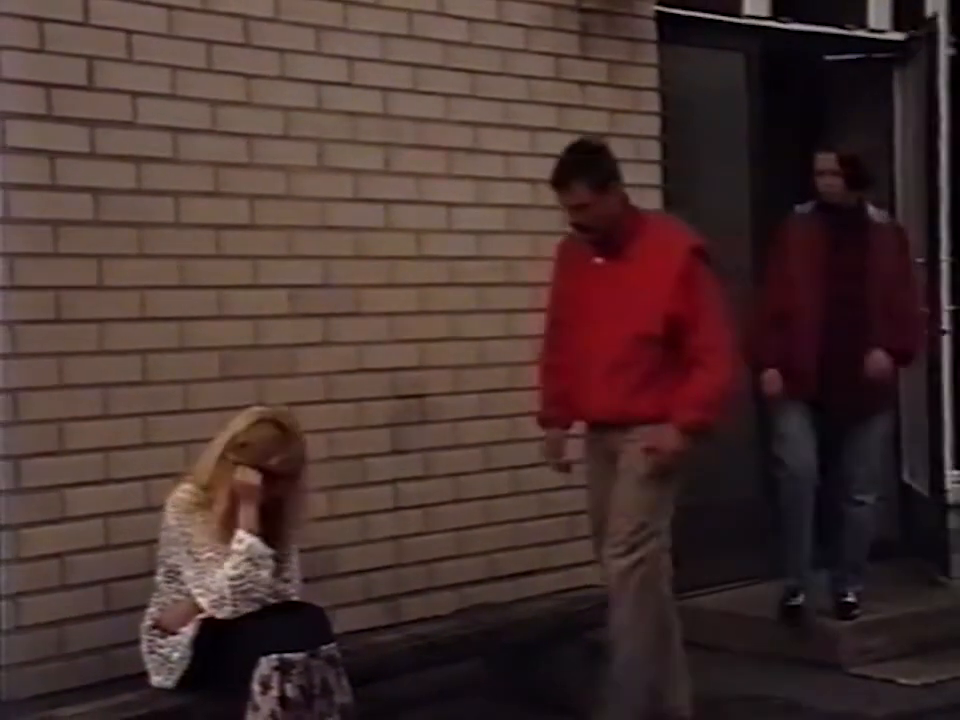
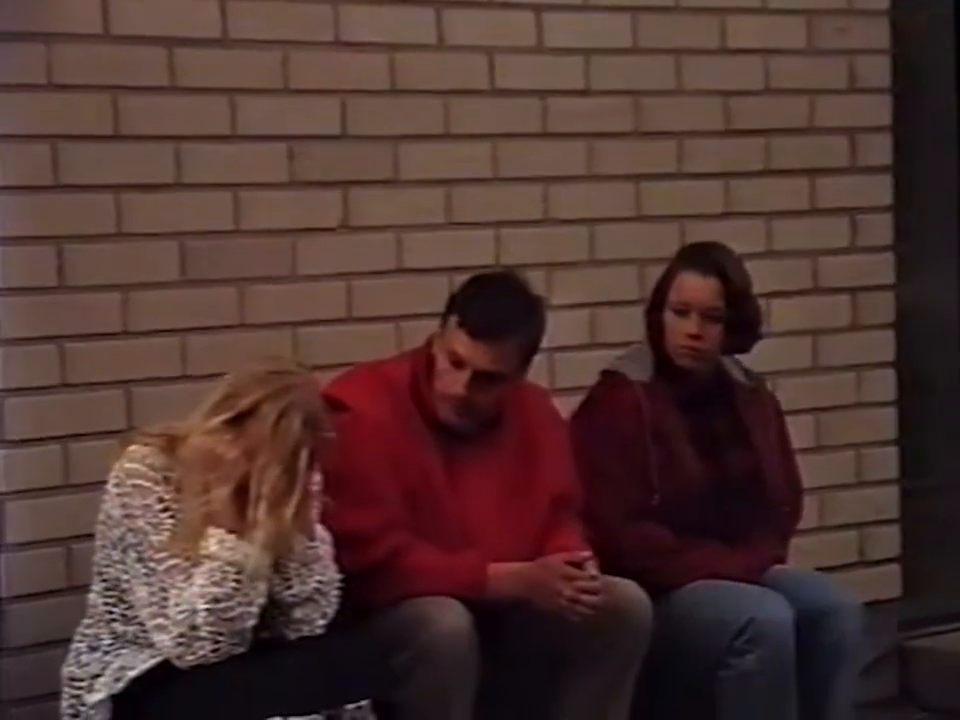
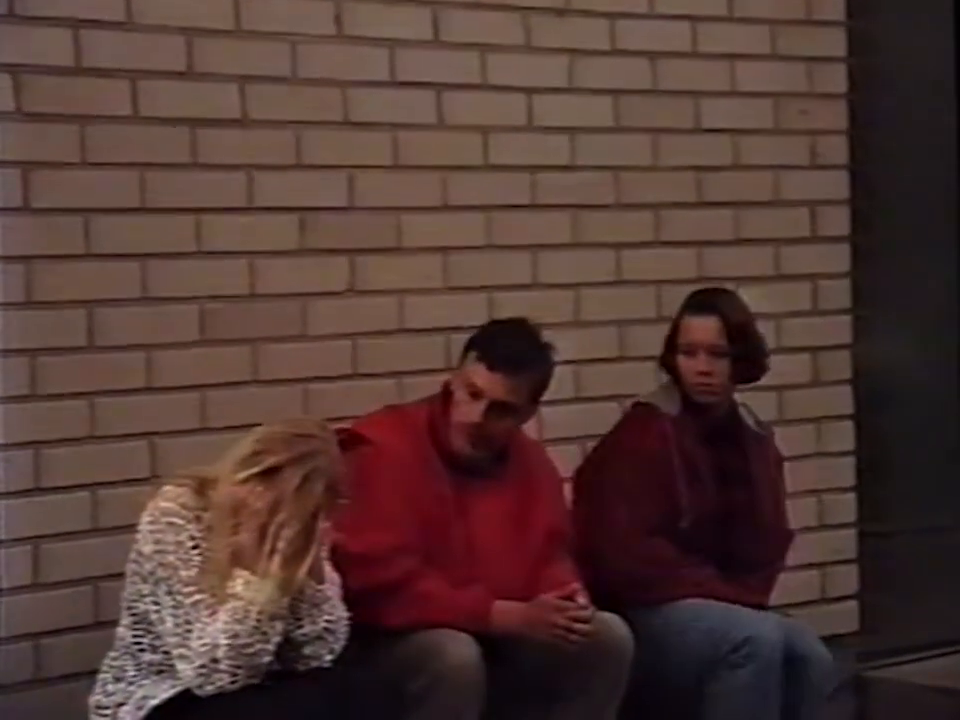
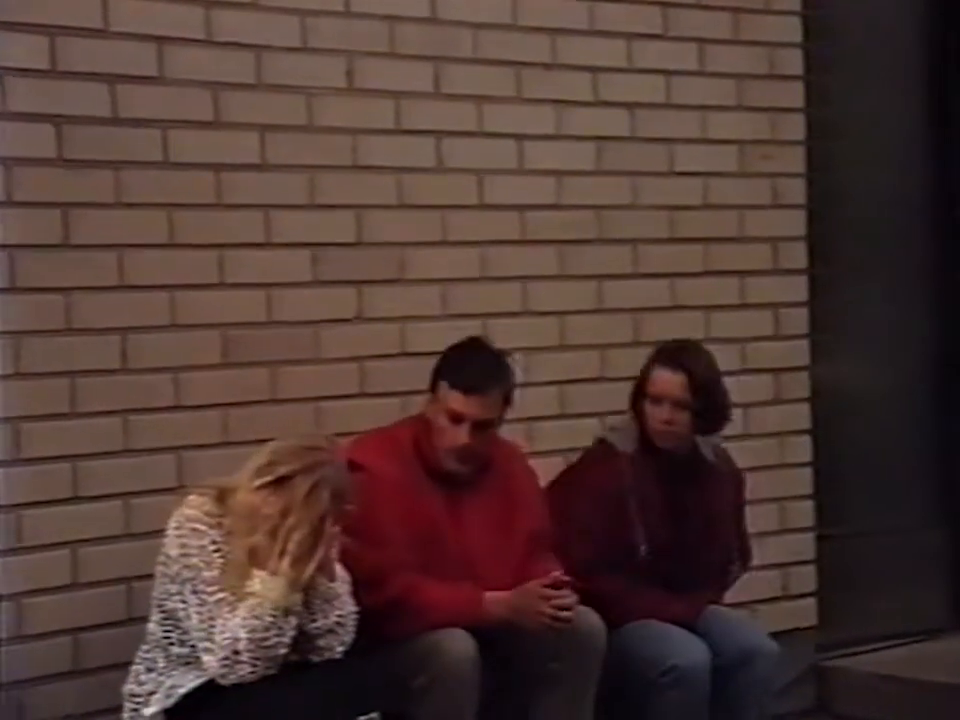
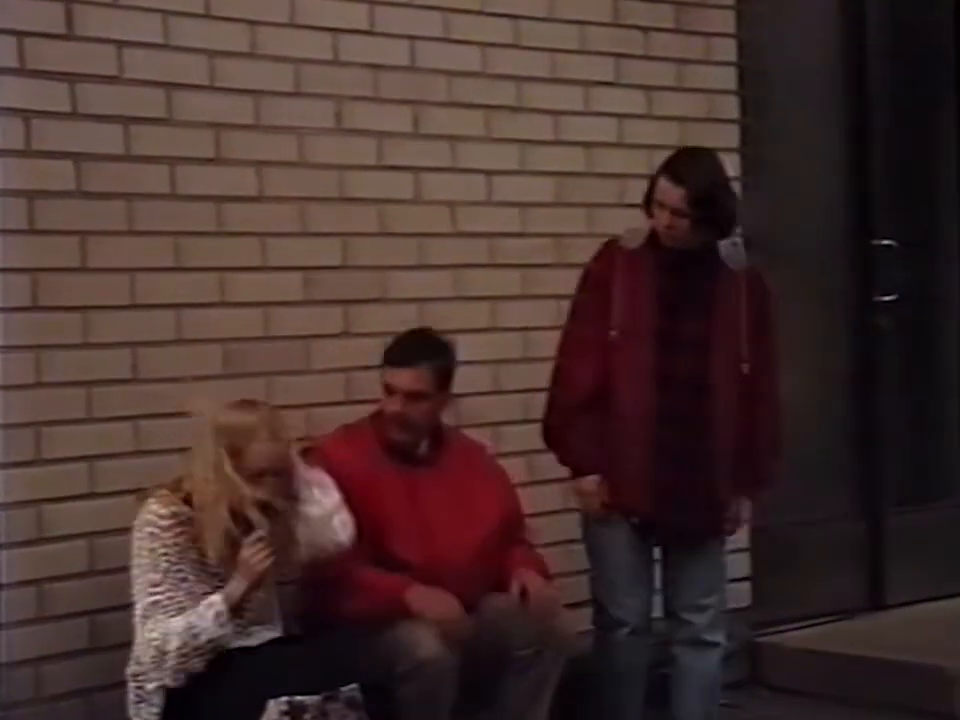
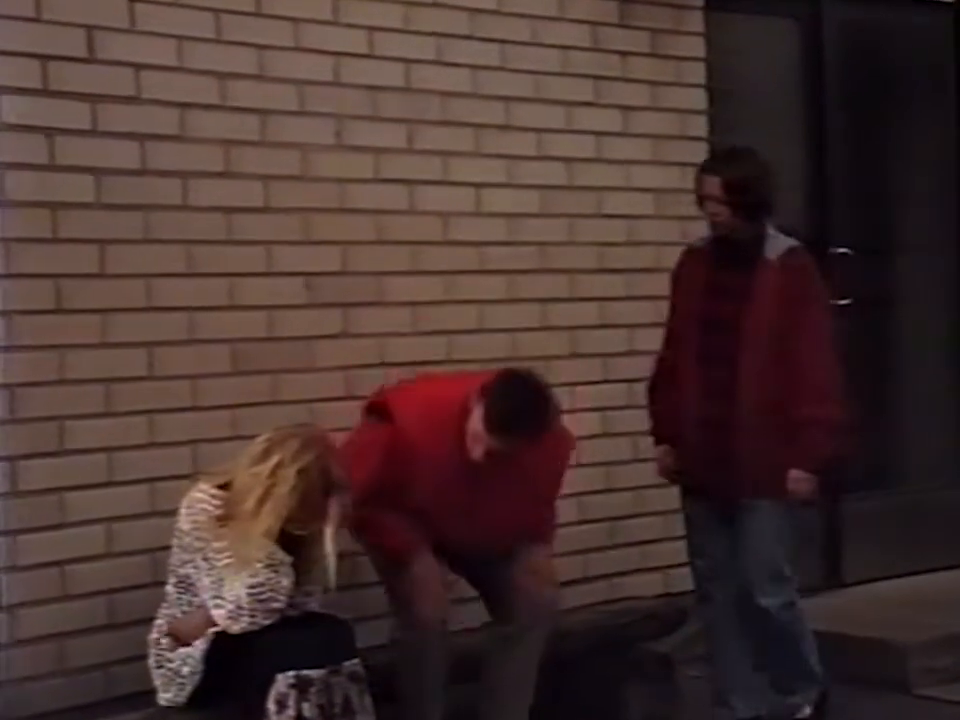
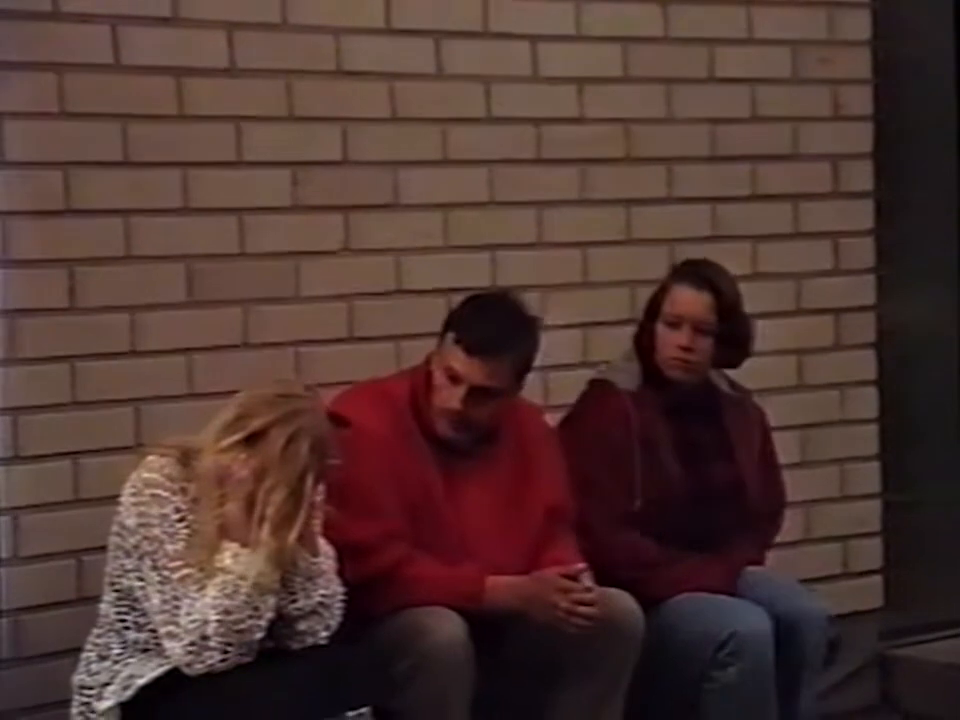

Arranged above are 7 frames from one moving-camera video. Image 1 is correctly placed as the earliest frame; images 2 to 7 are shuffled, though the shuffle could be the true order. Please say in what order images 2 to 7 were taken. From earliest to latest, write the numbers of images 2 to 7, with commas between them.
6, 5, 4, 3, 7, 2
